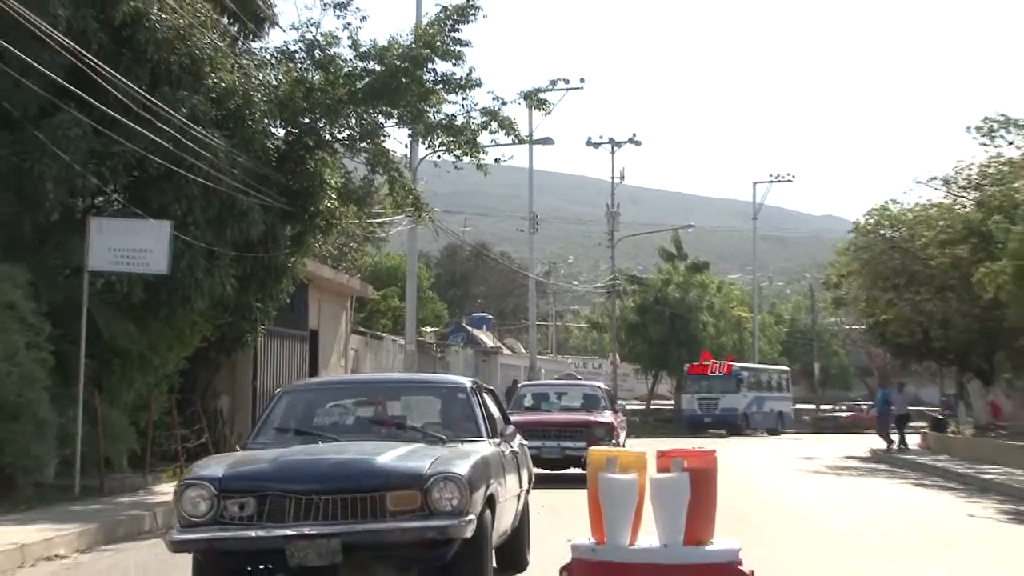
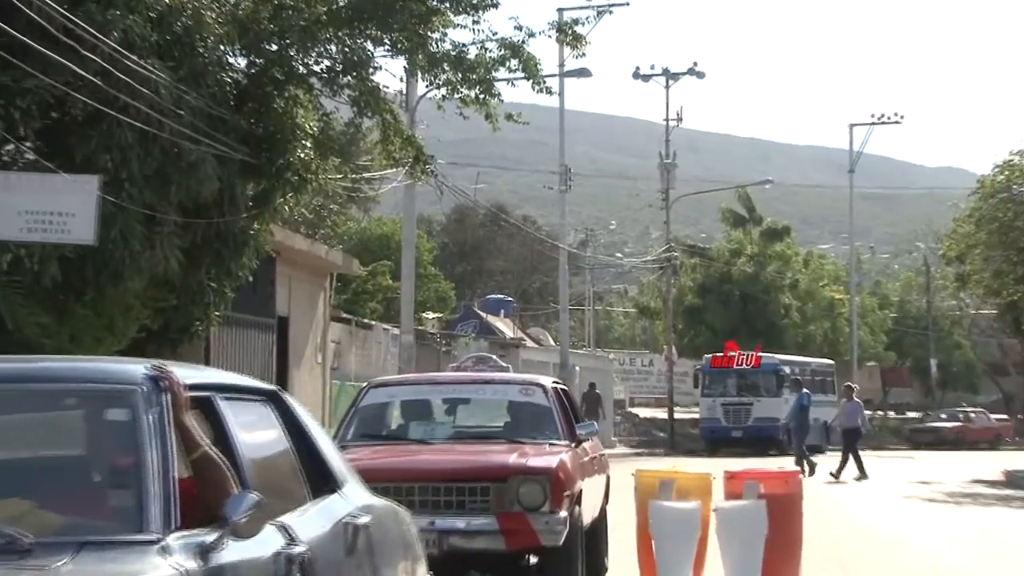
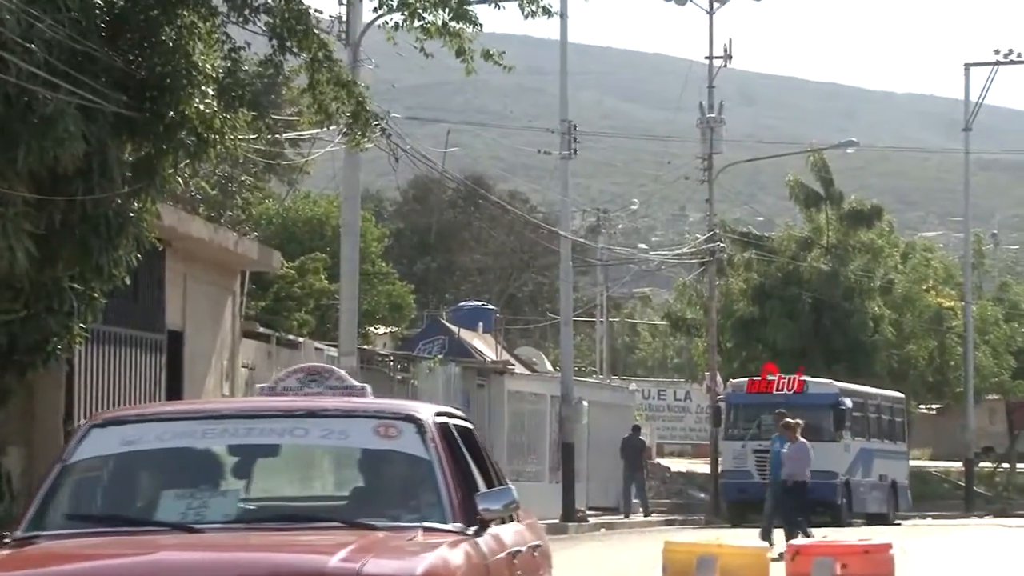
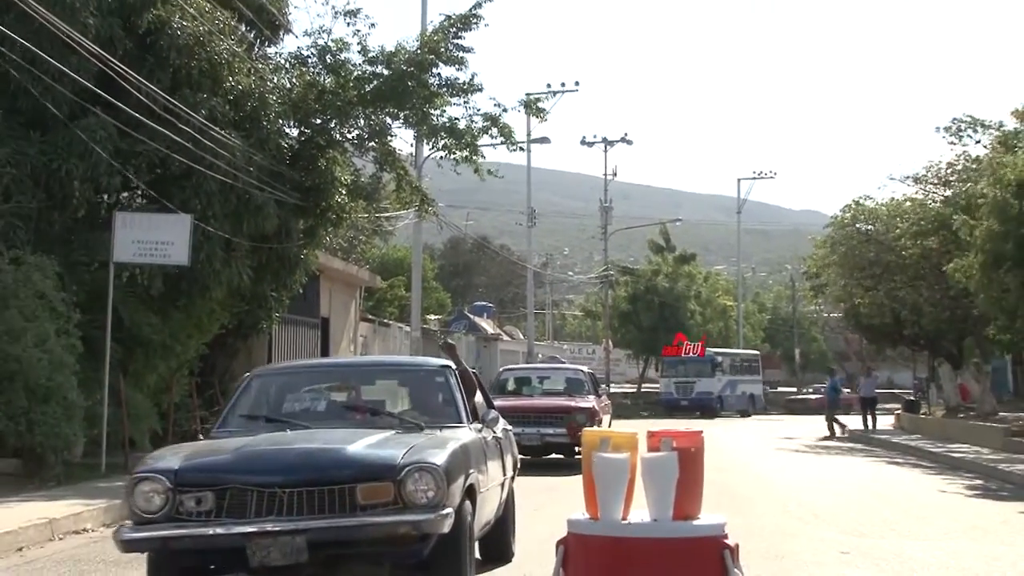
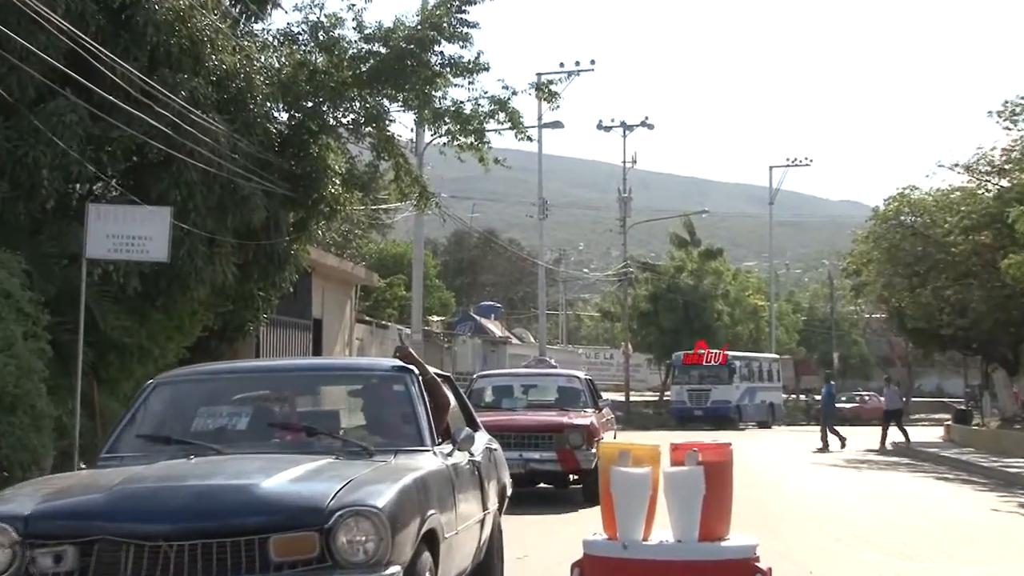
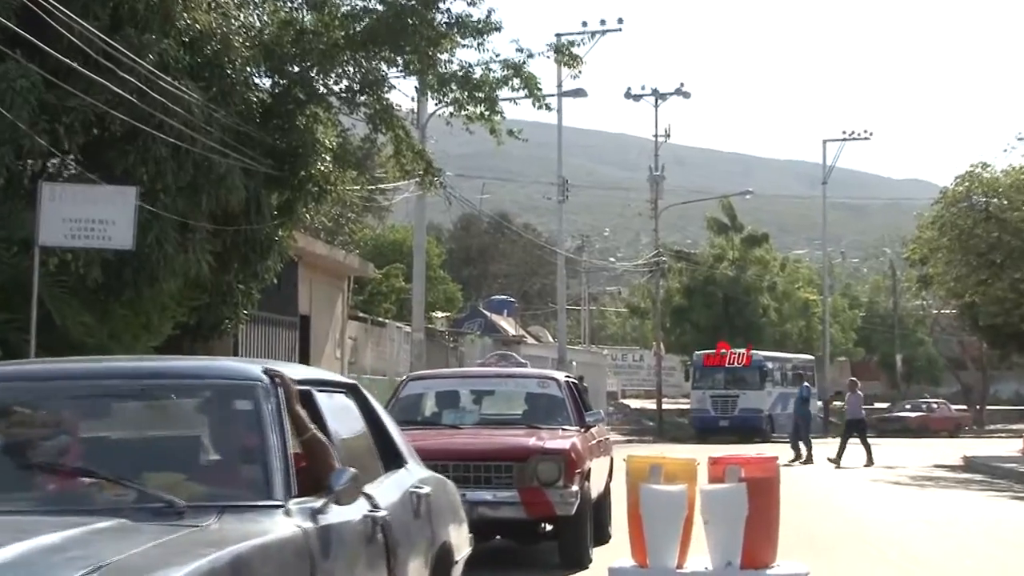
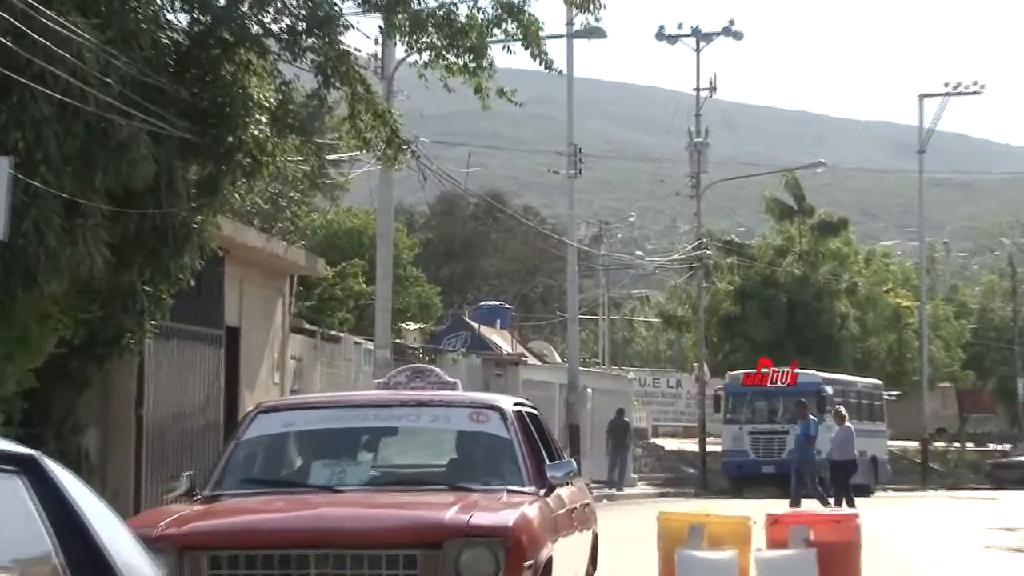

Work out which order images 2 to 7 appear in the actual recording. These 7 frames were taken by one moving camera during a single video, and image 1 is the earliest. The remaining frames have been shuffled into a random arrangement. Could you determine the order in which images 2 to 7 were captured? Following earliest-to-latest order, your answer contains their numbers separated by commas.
4, 5, 6, 2, 7, 3
